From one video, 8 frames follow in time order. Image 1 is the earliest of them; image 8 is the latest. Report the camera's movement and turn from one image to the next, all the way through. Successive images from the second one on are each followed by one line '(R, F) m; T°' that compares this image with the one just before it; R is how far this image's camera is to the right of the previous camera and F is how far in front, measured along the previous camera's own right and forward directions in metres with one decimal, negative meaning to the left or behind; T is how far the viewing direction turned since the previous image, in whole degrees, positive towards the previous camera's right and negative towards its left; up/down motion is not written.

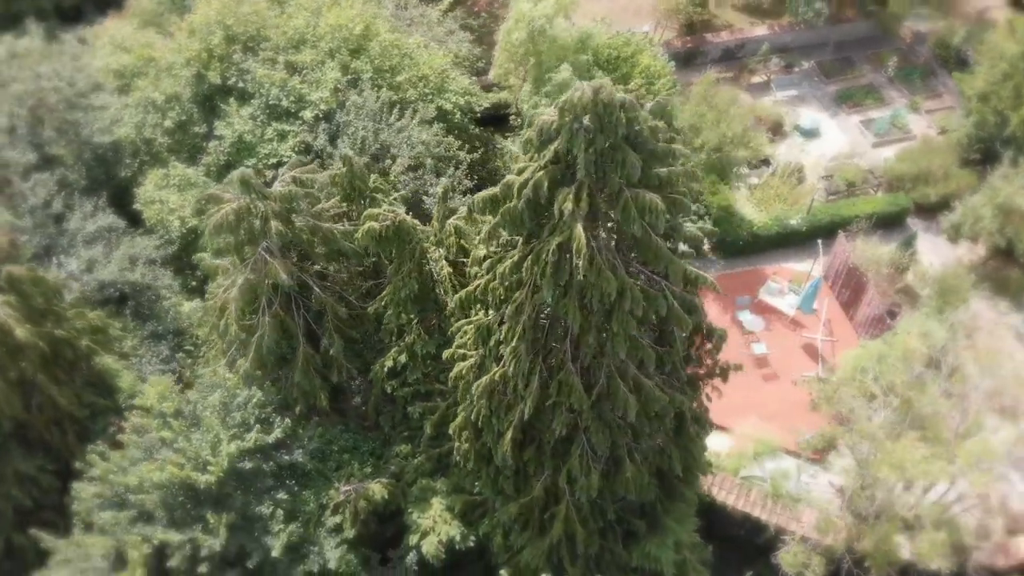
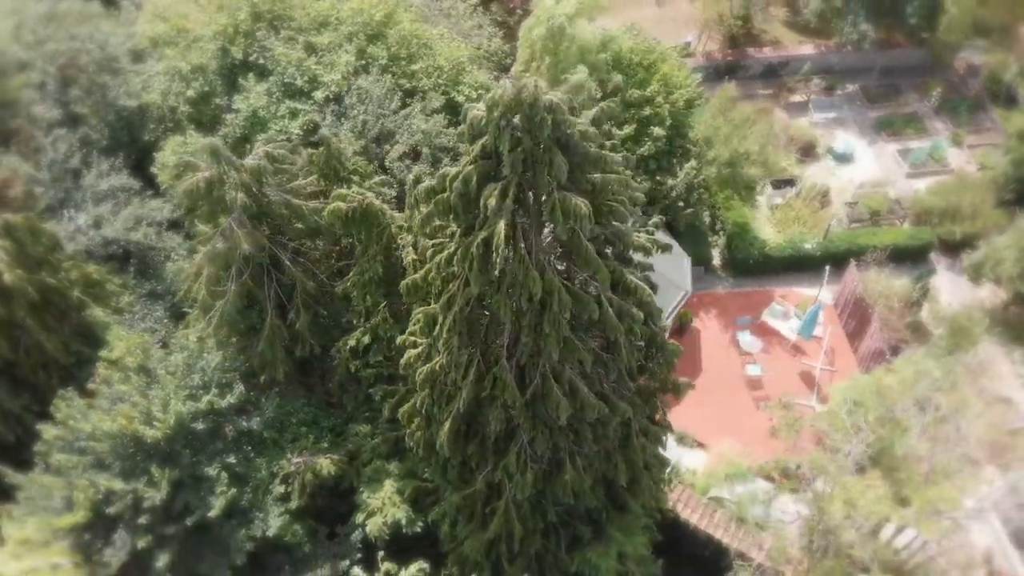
(+1.8, 0.0) m; -4°
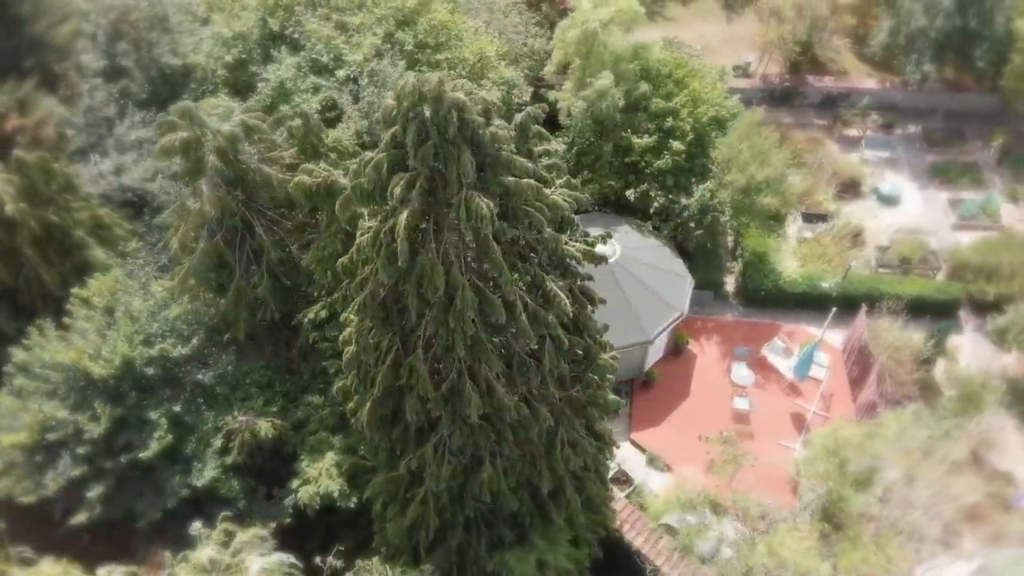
(+2.5, +0.1) m; -6°
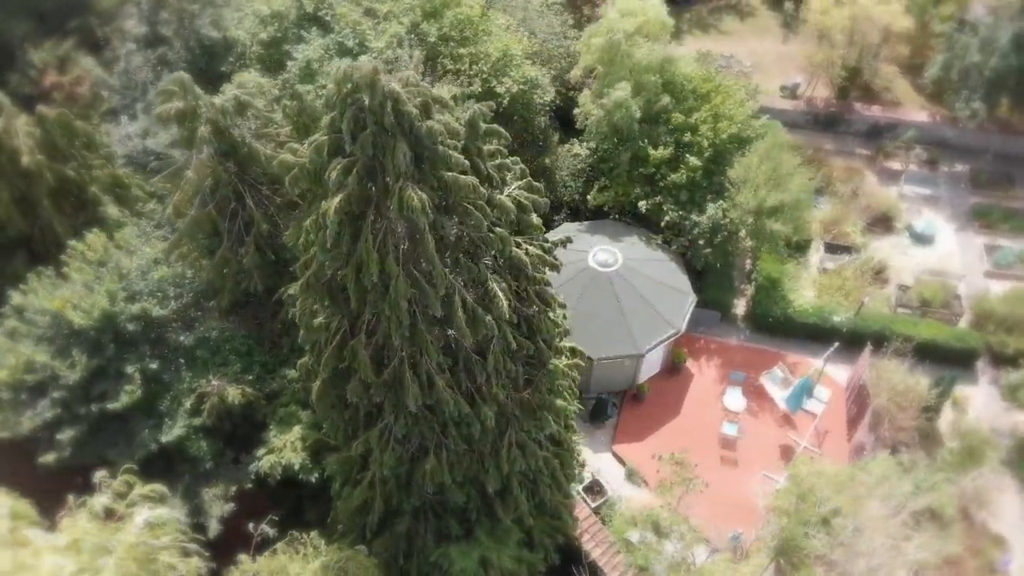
(+1.8, 0.0) m; -5°
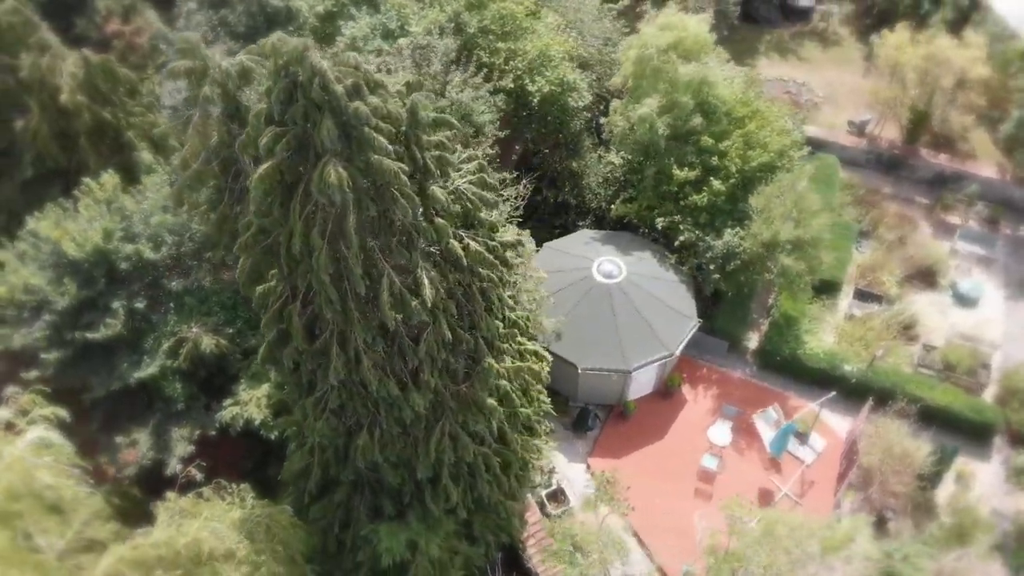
(+2.5, +0.1) m; -7°
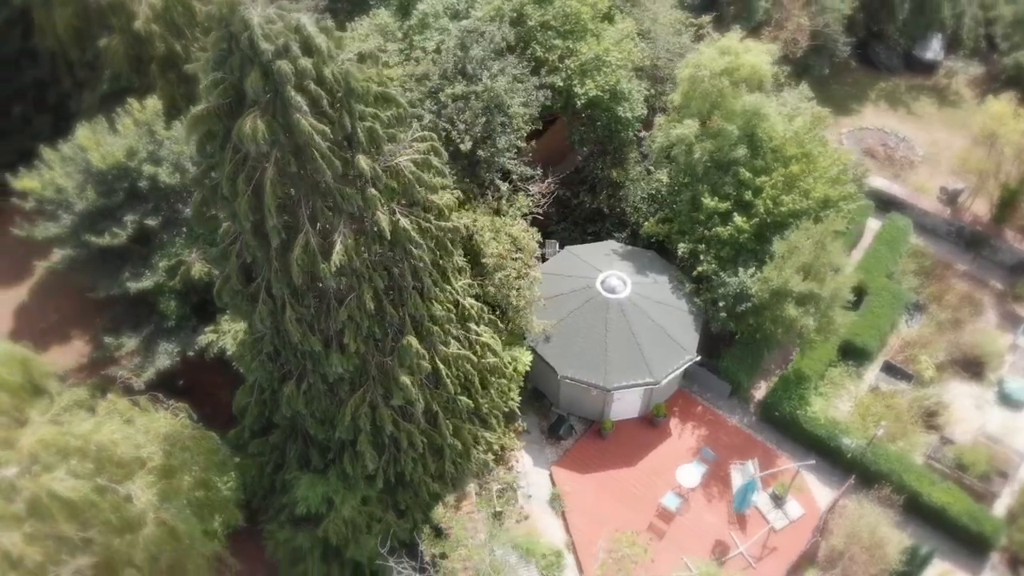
(+3.4, +0.2) m; -10°
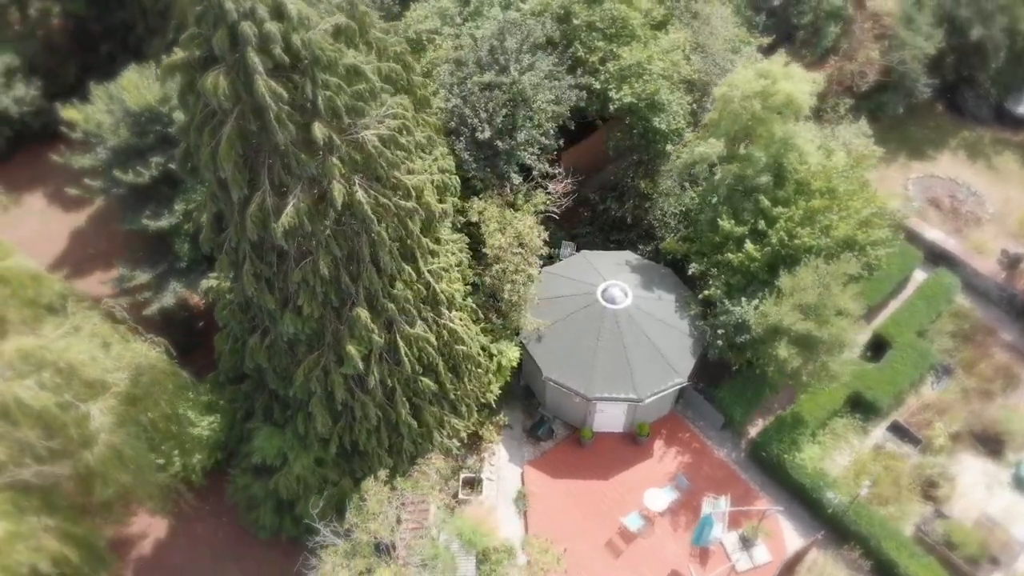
(+2.5, +0.1) m; -7°
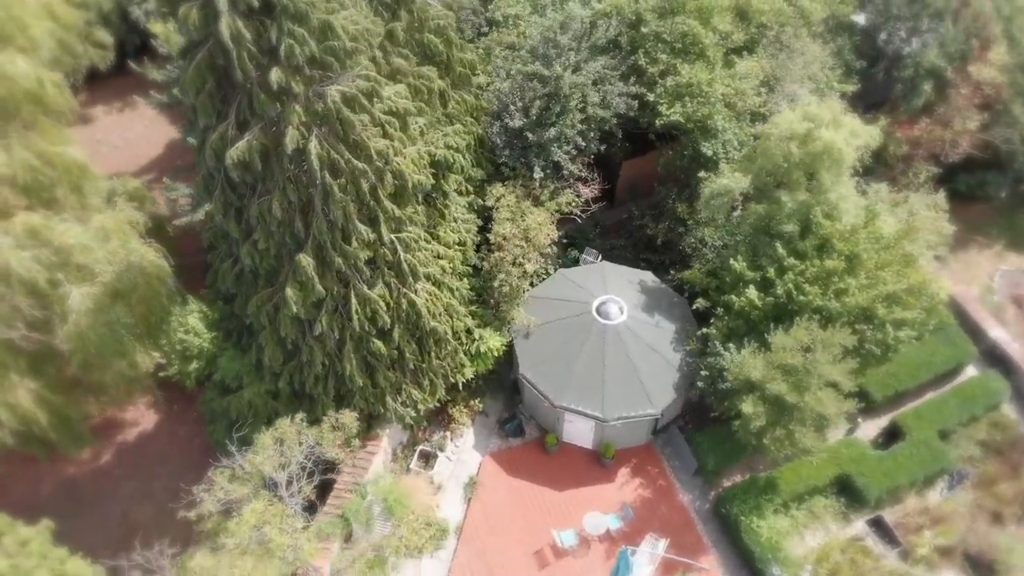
(+3.6, +0.4) m; -10°
